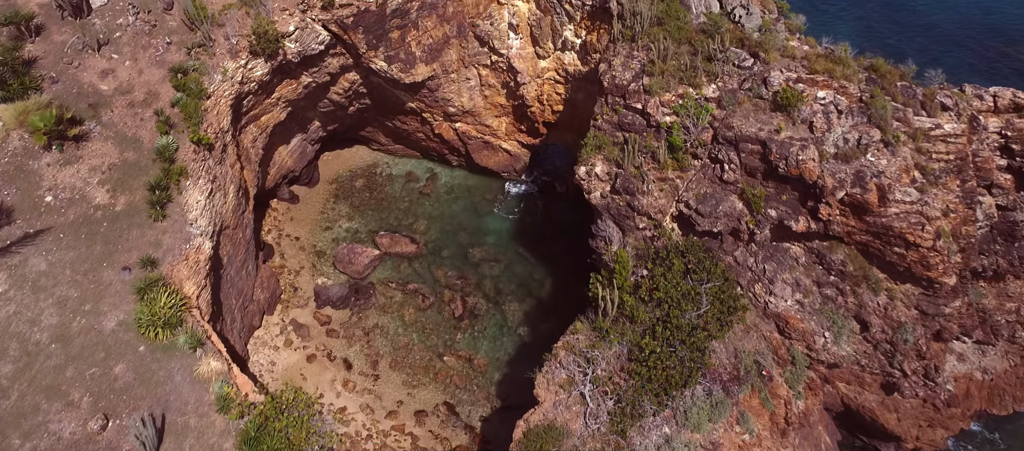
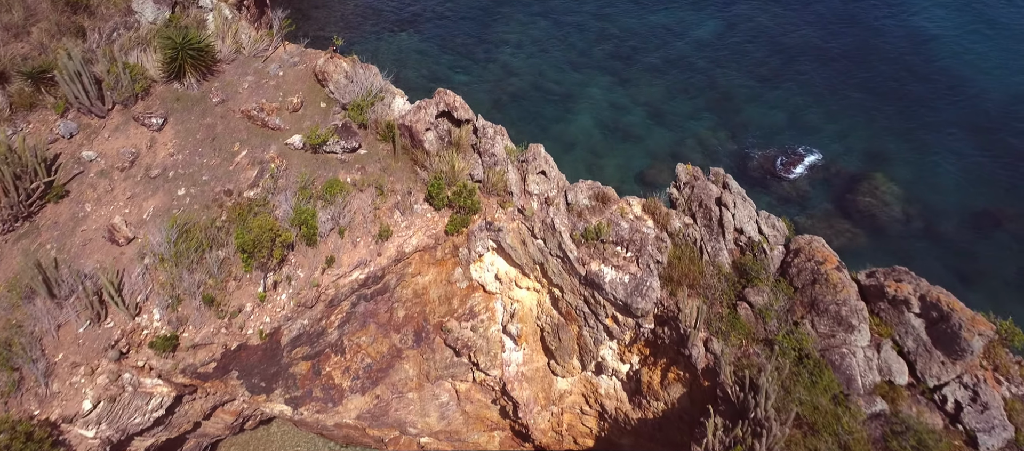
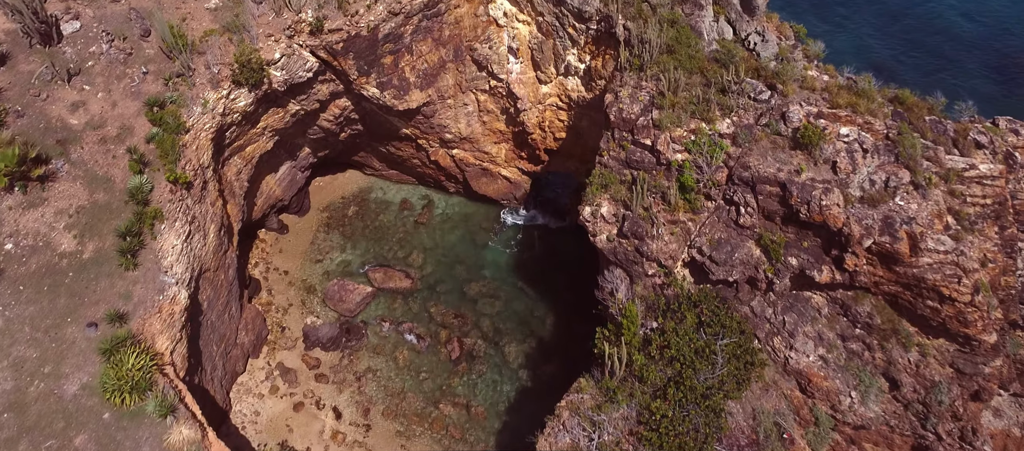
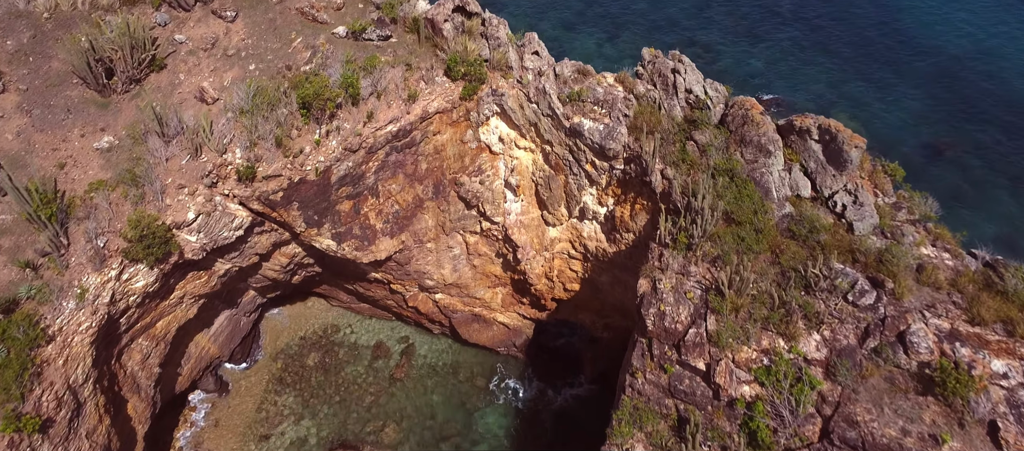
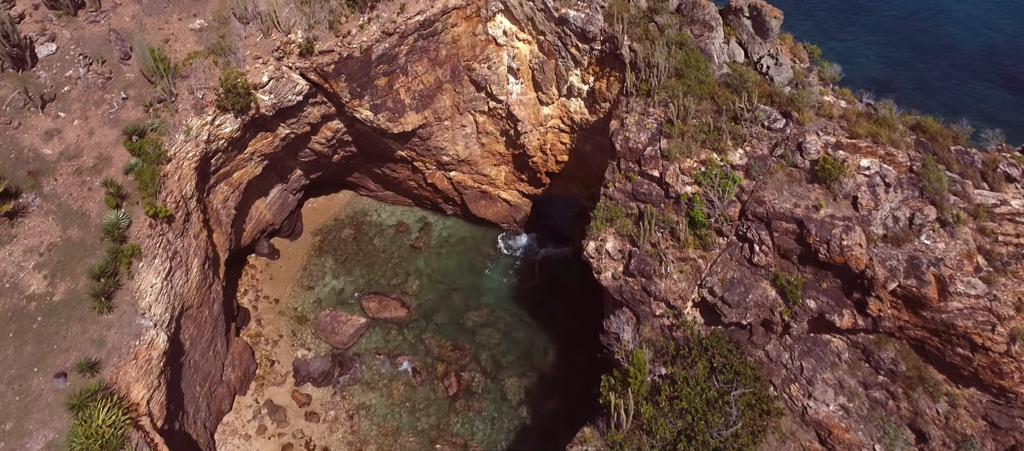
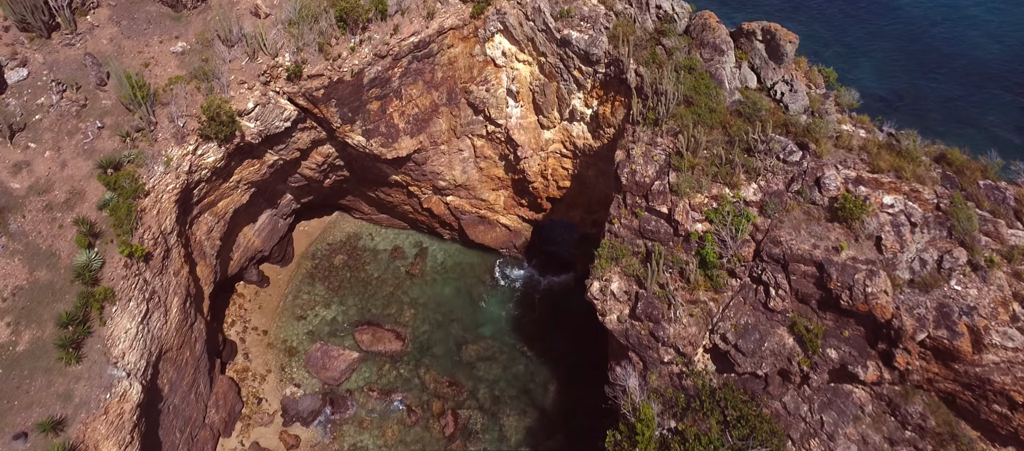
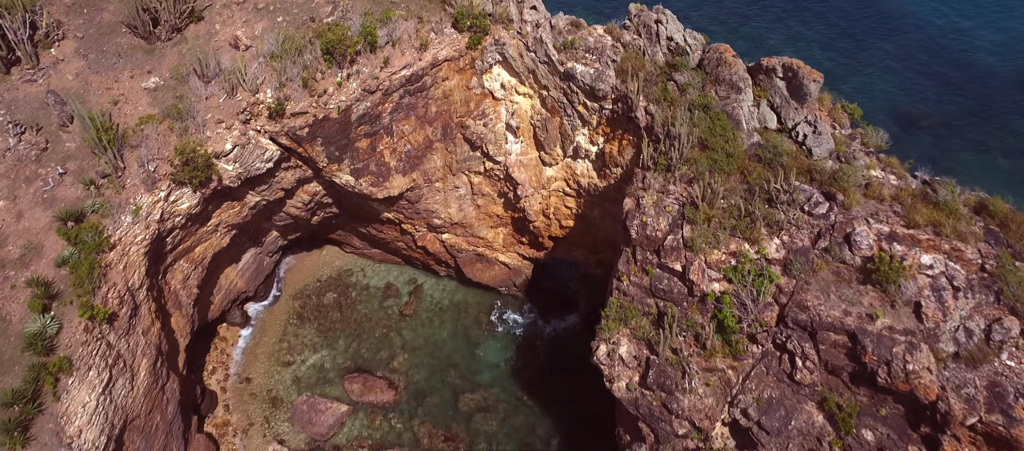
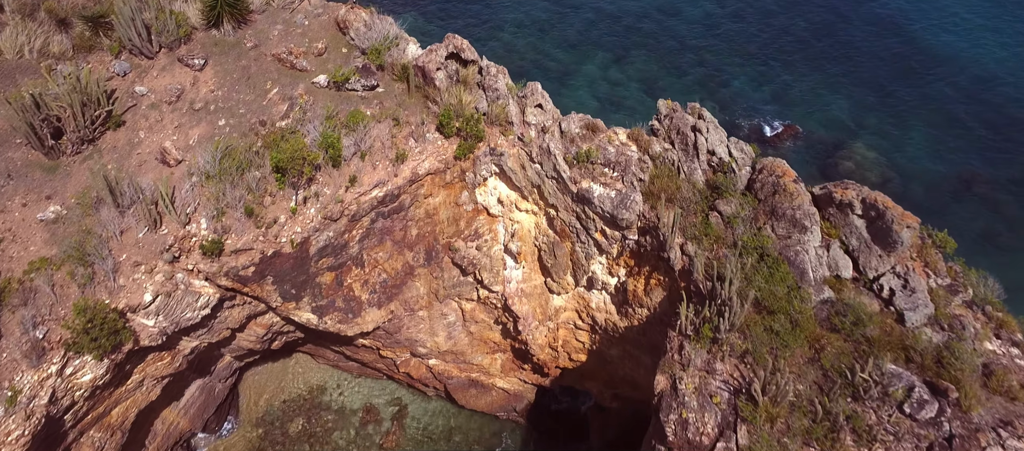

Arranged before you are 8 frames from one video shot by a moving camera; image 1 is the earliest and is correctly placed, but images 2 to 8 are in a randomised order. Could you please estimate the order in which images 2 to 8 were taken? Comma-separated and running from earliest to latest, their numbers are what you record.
3, 5, 6, 7, 4, 8, 2
